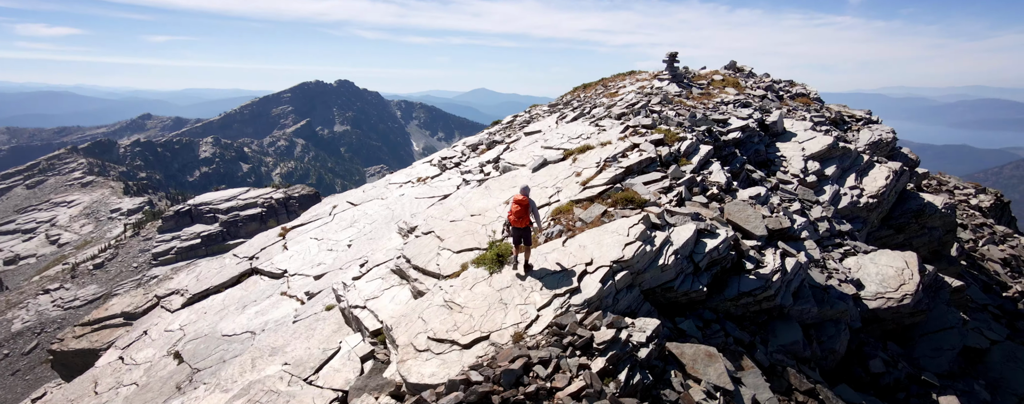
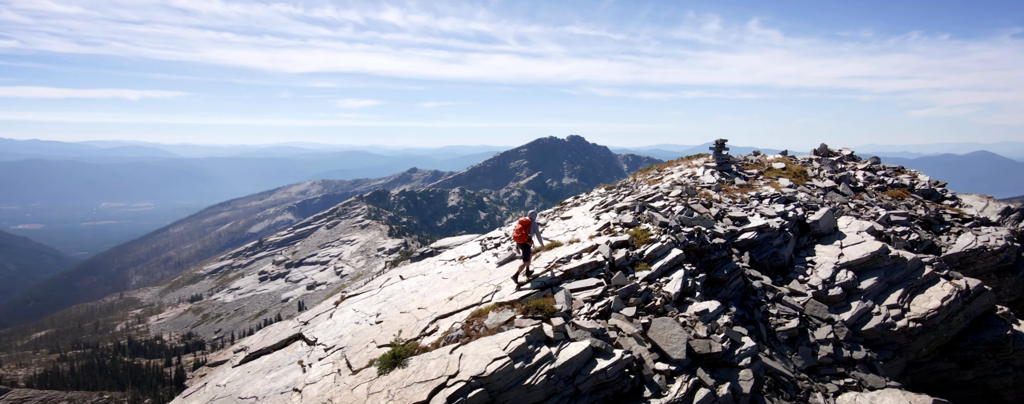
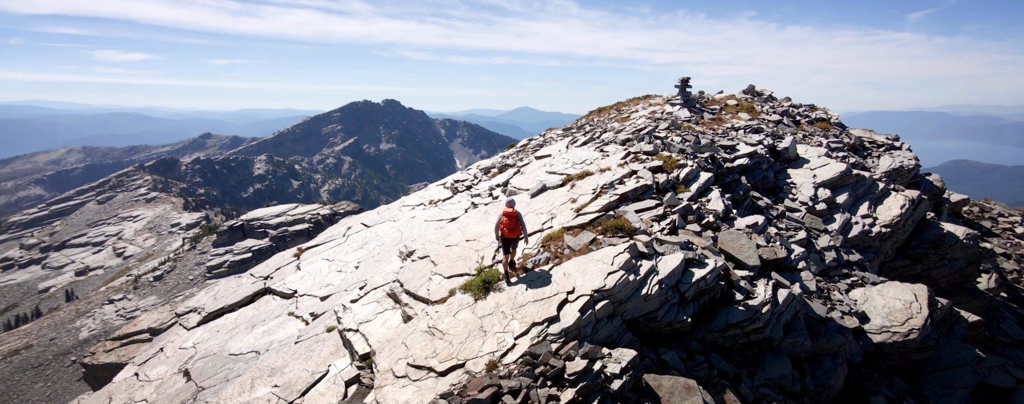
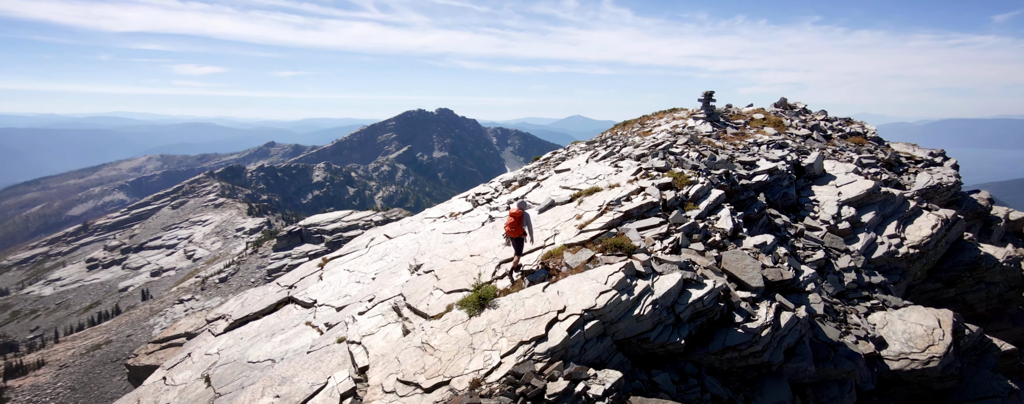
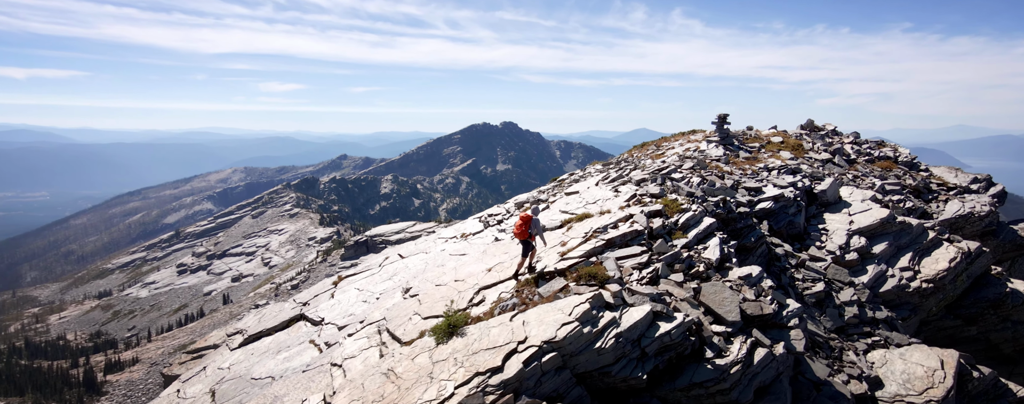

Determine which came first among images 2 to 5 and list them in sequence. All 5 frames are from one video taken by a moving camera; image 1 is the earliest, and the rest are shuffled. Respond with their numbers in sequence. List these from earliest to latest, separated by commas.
3, 4, 5, 2
